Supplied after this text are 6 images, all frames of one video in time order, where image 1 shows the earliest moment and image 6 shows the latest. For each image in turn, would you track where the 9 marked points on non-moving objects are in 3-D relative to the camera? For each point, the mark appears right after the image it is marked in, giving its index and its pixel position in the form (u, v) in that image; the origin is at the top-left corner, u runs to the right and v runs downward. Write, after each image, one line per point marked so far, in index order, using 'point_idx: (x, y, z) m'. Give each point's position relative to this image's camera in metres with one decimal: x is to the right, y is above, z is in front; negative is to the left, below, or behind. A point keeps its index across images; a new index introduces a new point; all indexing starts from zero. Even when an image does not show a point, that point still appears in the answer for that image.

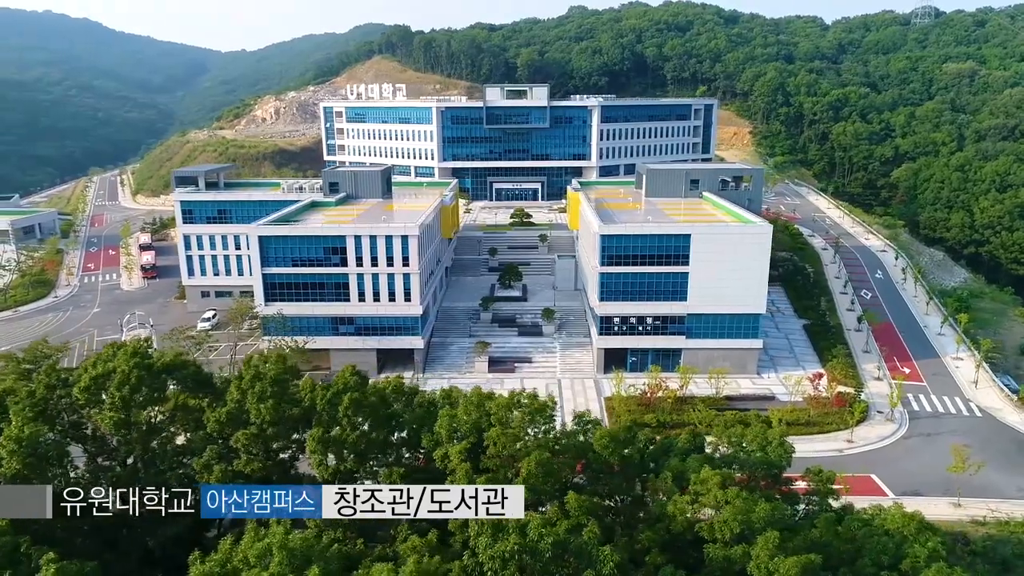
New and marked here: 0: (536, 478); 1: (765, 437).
0: (+0.4, -3.7, +14.0) m
1: (+6.5, -3.9, +18.2) m
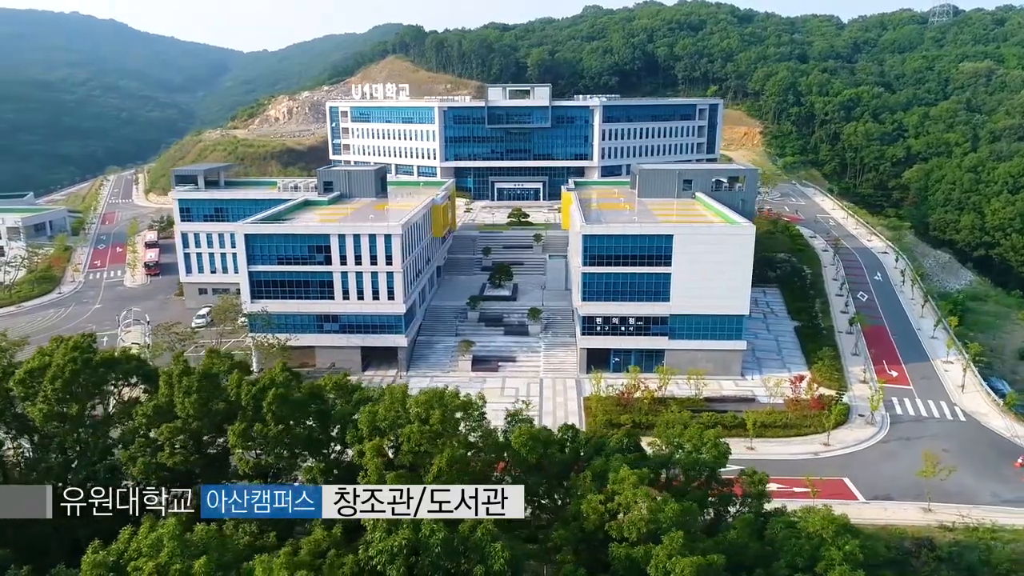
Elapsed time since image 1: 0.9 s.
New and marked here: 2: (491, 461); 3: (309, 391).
0: (-1.4, -3.7, +14.1) m
1: (+4.8, -3.9, +18.2) m
2: (-0.5, -3.7, +15.1) m
3: (-5.1, -2.6, +17.1) m
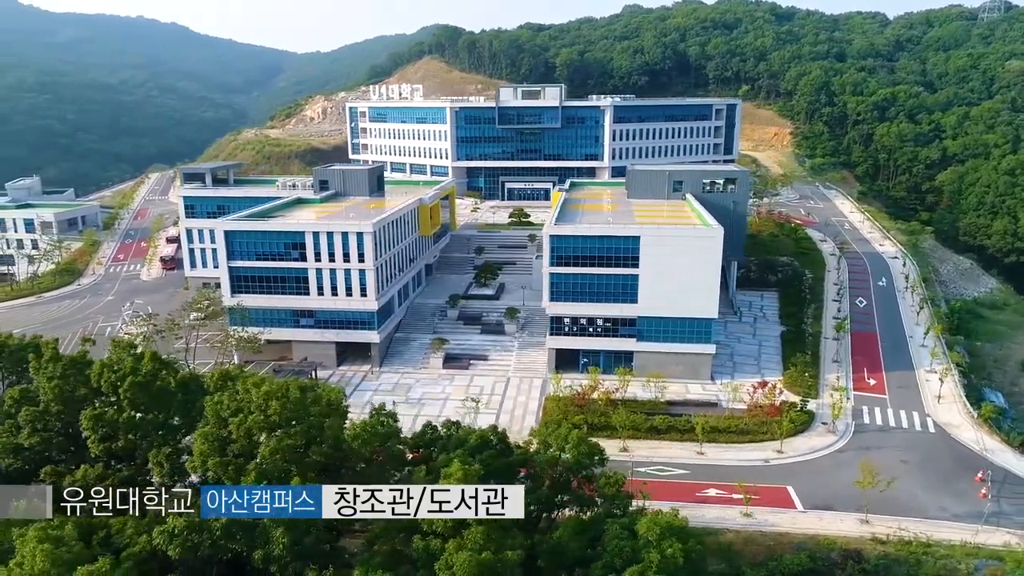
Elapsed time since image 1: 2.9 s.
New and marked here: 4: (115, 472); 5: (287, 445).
0: (-5.0, -3.6, +14.6) m
1: (+1.4, -3.9, +18.3) m
2: (-4.0, -3.7, +15.5) m
3: (-8.6, -2.4, +17.8) m
4: (-9.1, -4.2, +15.9) m
5: (-4.9, -3.4, +14.9) m
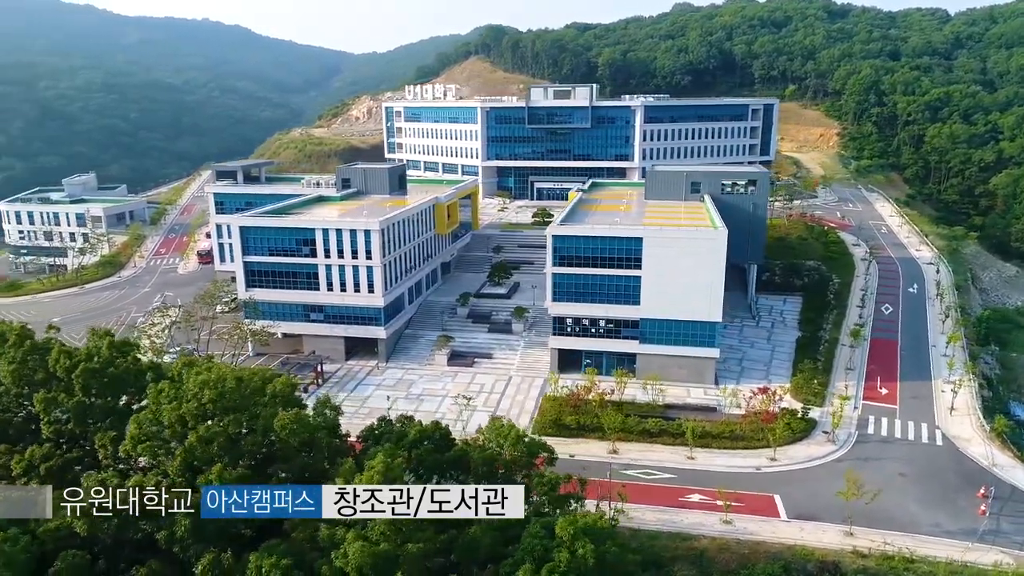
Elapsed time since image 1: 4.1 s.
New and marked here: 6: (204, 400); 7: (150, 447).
0: (-6.8, -3.4, +15.2) m
1: (-0.1, -3.9, +18.4) m
2: (-5.7, -3.5, +16.0) m
3: (-10.1, -2.2, +18.6) m
4: (-10.7, -4.0, +16.8) m
5: (-6.6, -3.3, +15.5) m
6: (-7.1, -2.6, +16.0) m
7: (-8.0, -3.5, +15.4) m
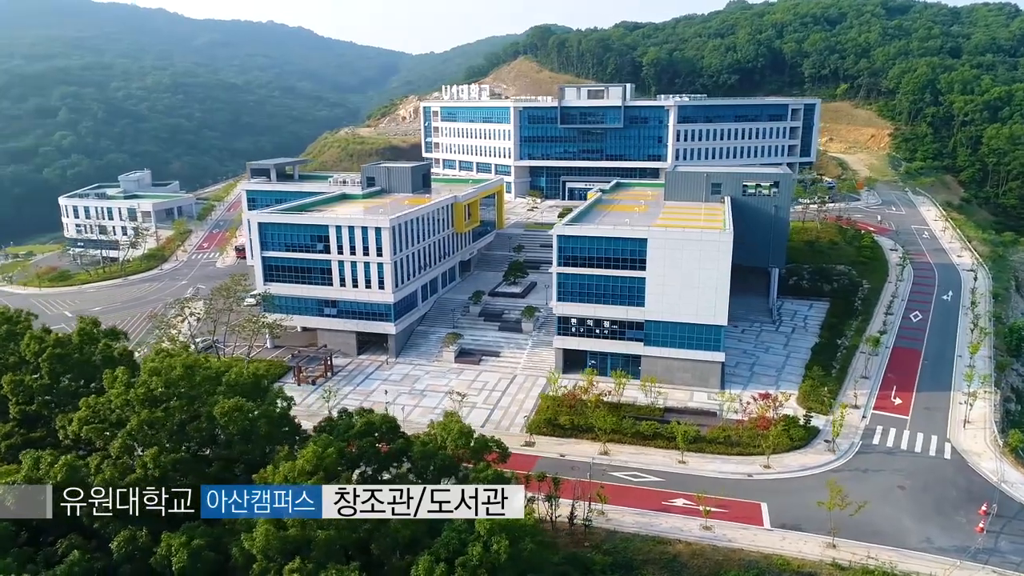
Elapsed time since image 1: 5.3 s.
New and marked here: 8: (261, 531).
0: (-8.4, -3.2, +16.0) m
1: (-1.5, -3.8, +18.6) m
2: (-7.3, -3.3, +16.7) m
3: (-11.4, -1.9, +19.6) m
4: (-12.2, -3.7, +17.9) m
5: (-8.2, -3.1, +16.2) m
6: (-8.6, -2.4, +16.8) m
7: (-9.6, -3.3, +16.3) m
8: (-4.7, -4.7, +13.4) m
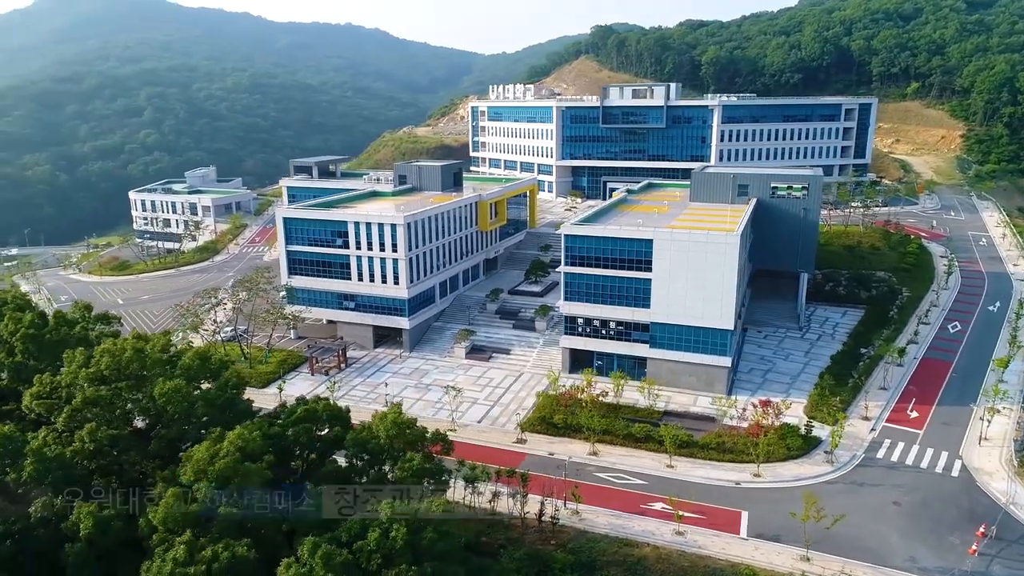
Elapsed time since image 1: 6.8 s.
0: (-10.4, -2.9, +17.2) m
1: (-3.3, -3.6, +19.2) m
2: (-9.2, -3.1, +17.8) m
3: (-13.0, -1.5, +21.1) m
4: (-14.0, -3.3, +19.5) m
5: (-10.1, -2.7, +17.4) m
6: (-10.5, -2.0, +18.1) m
7: (-11.5, -2.9, +17.6) m
8: (-7.0, -4.5, +14.2) m
